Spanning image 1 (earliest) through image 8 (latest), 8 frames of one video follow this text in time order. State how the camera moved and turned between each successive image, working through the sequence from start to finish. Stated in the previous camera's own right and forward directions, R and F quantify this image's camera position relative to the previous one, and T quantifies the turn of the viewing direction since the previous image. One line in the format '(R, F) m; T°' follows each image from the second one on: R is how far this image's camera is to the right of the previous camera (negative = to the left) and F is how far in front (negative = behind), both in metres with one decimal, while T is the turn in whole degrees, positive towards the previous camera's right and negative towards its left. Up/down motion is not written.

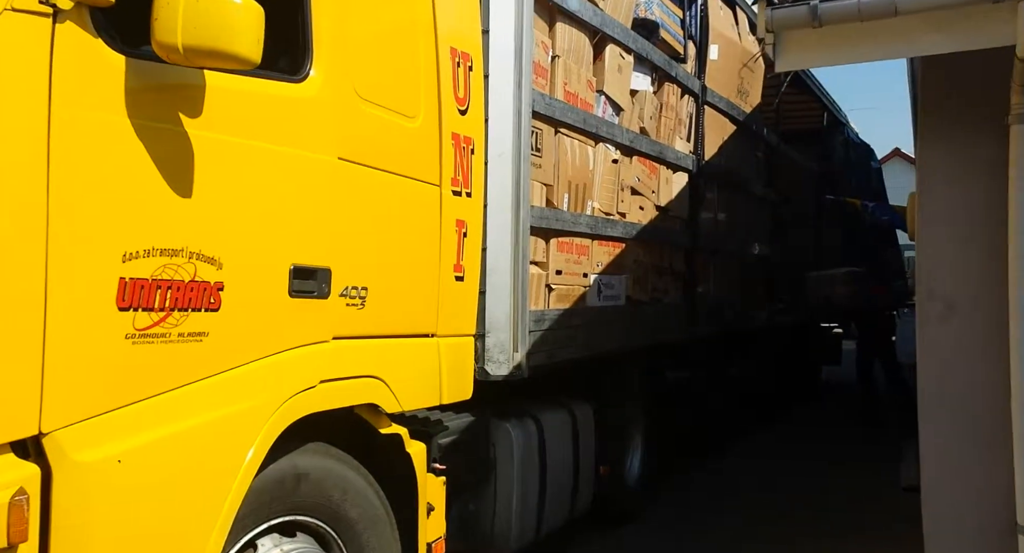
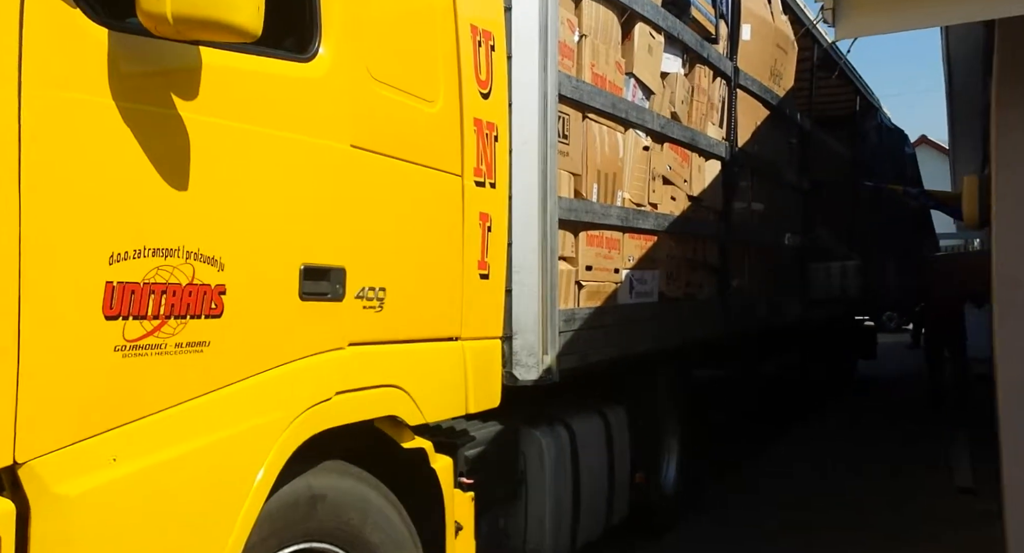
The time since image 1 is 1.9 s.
(-0.1, +0.3) m; -1°
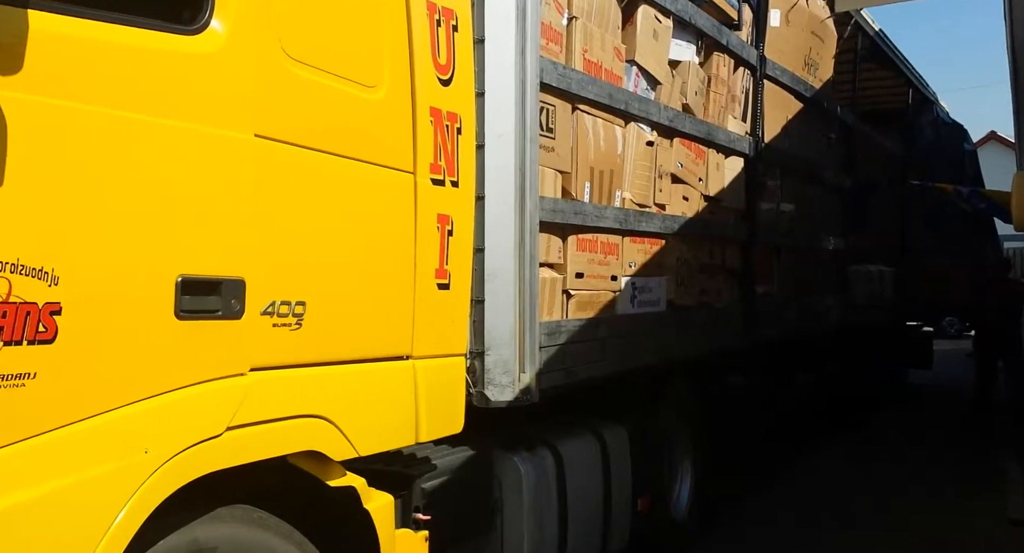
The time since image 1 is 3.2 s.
(+0.3, +0.4) m; -3°
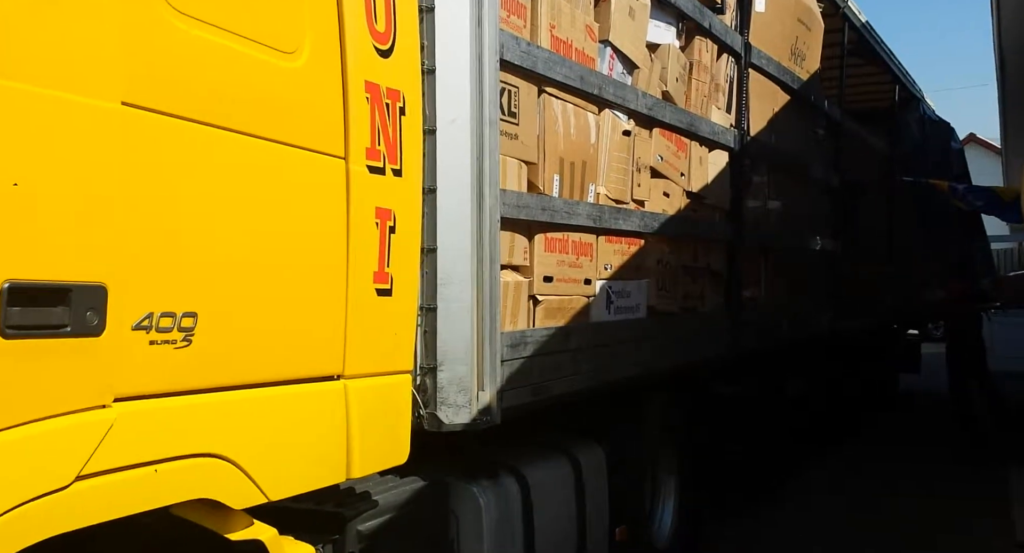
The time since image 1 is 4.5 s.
(+0.1, +0.4) m; +1°
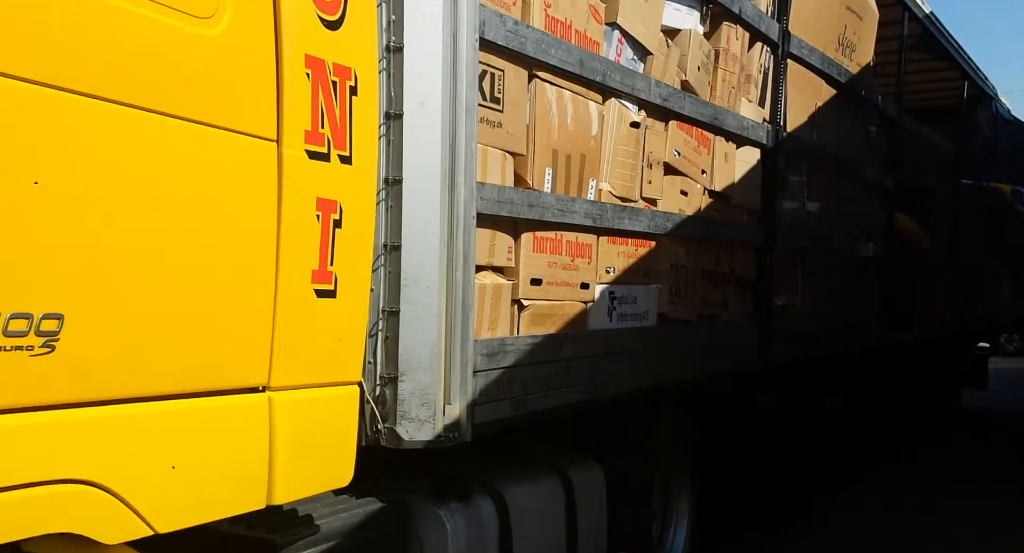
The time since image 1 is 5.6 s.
(+0.3, +0.3) m; -4°
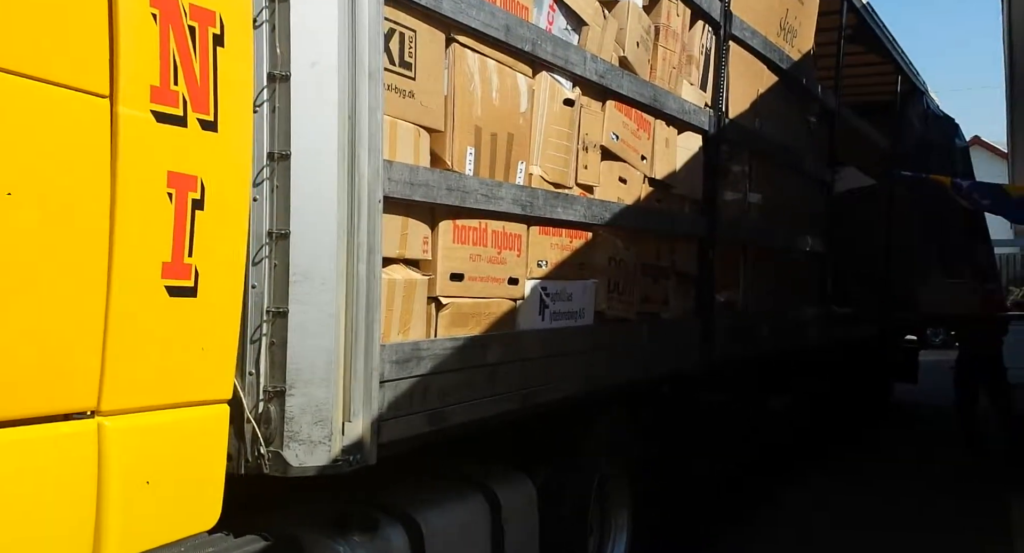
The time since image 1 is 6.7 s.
(+0.1, +0.4) m; +4°
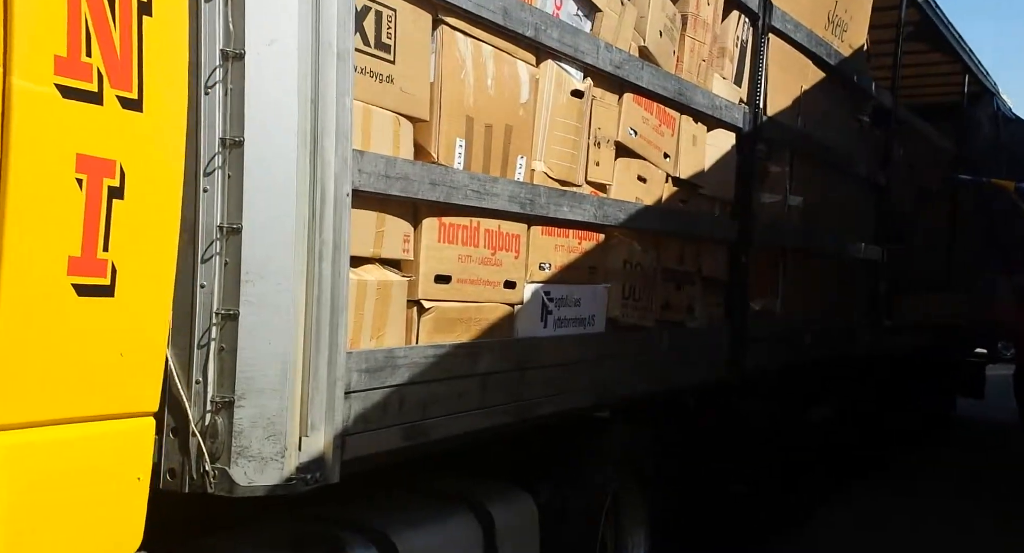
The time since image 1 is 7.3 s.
(+0.2, +0.2) m; -3°
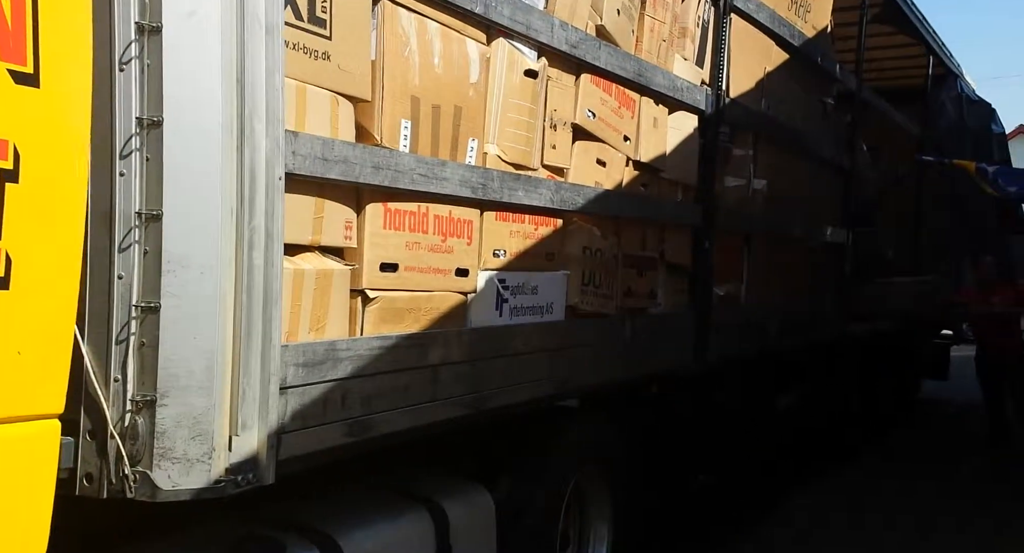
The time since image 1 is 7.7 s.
(+0.1, +0.1) m; +2°
